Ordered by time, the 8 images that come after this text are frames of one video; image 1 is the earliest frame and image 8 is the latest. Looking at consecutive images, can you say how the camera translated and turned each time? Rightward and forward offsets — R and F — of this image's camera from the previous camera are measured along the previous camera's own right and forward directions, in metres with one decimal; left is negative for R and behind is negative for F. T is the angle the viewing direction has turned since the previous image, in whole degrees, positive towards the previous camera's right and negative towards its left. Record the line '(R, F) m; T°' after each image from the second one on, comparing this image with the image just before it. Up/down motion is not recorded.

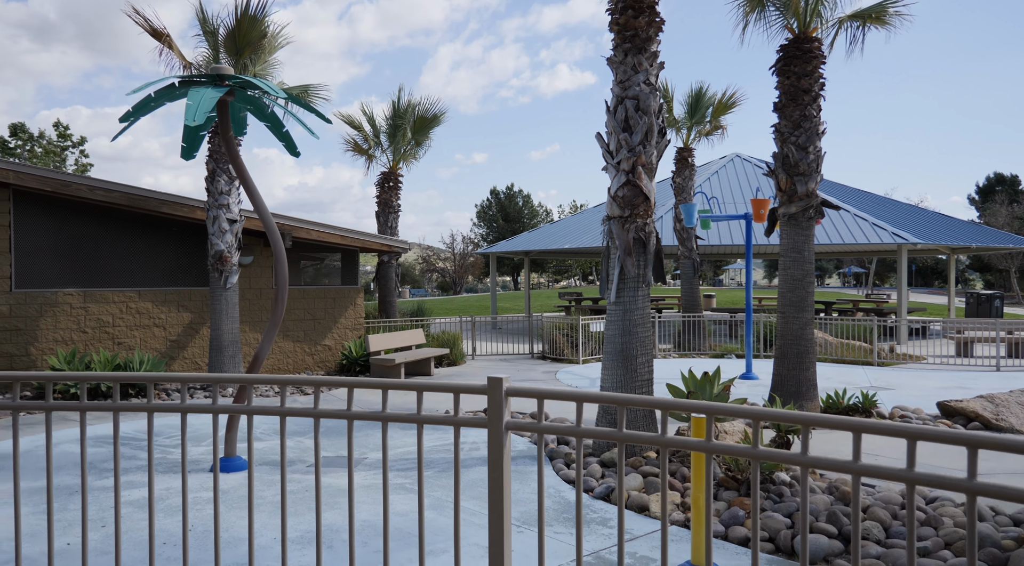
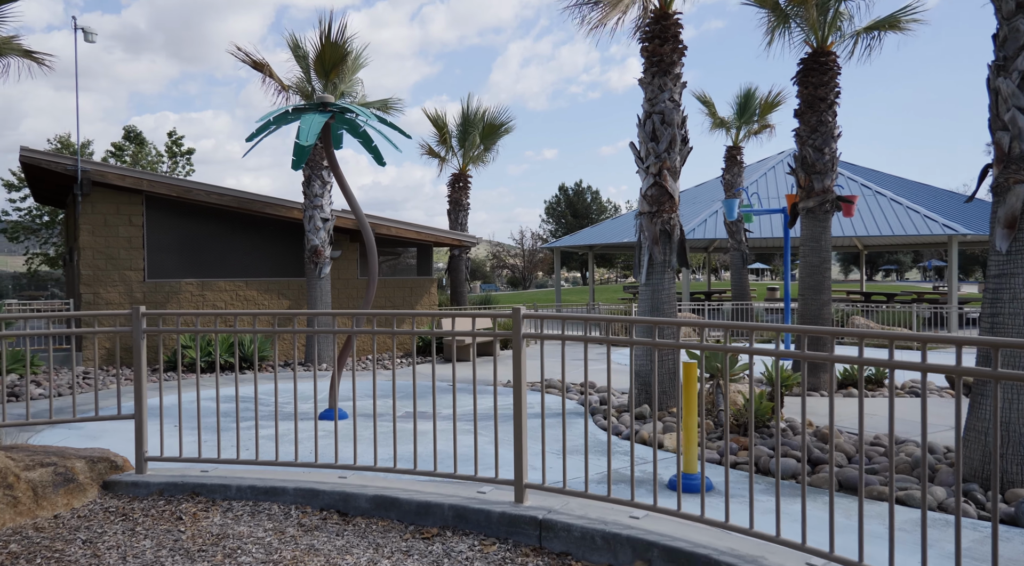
(+0.3, -1.4) m; -6°
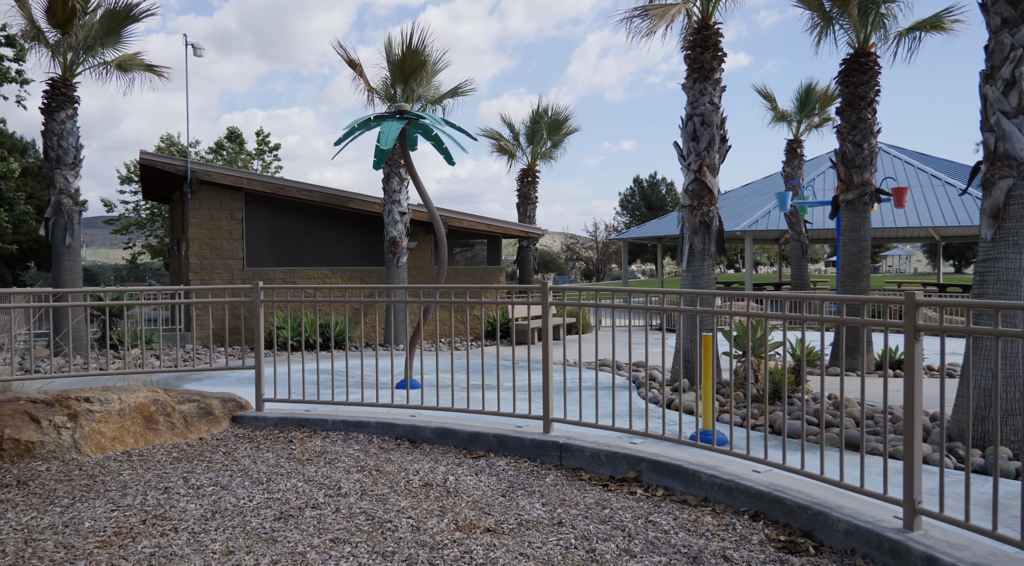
(+0.3, -1.0) m; -6°
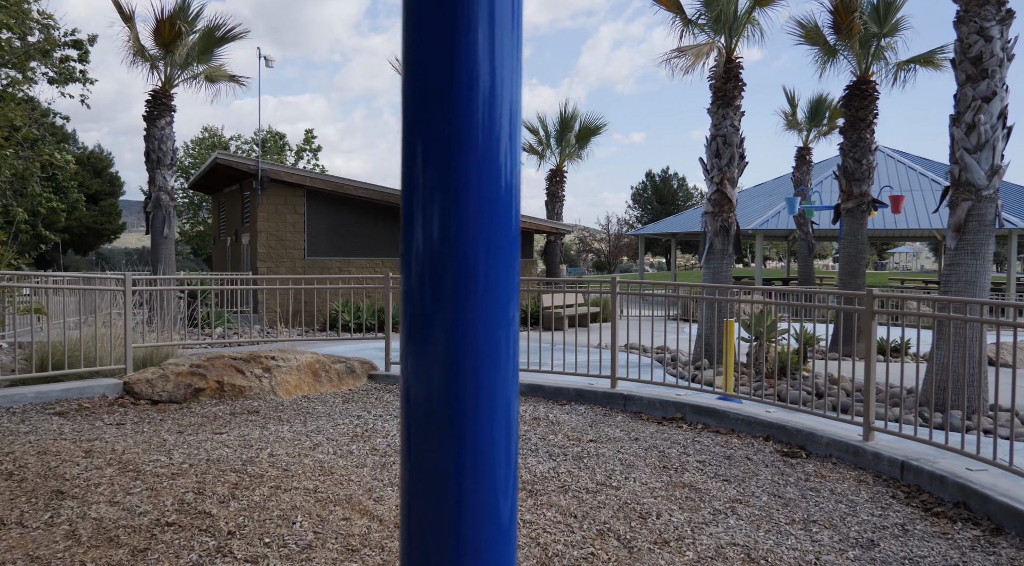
(-0.6, -1.6) m; -1°
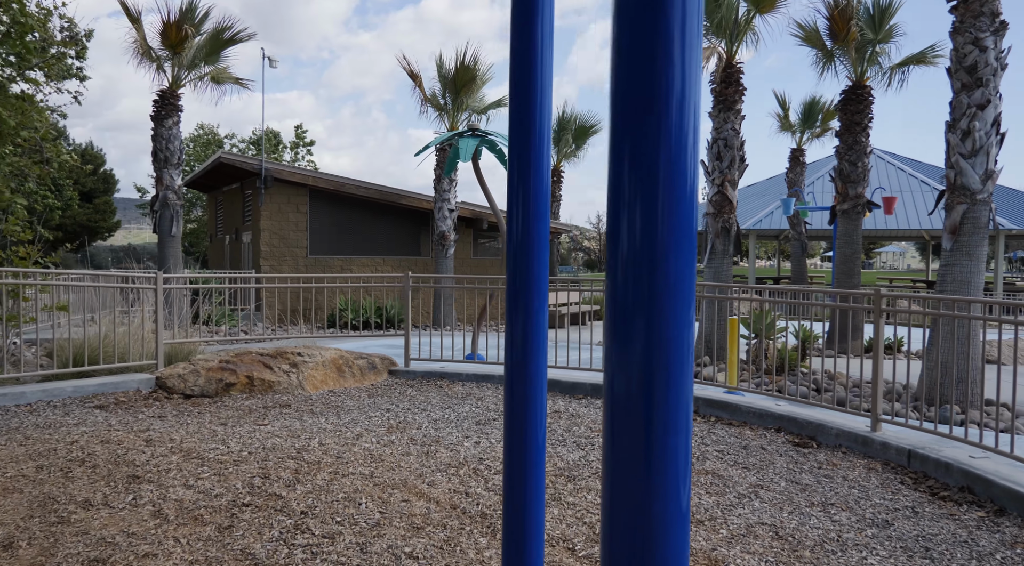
(-0.3, -0.2) m; +1°
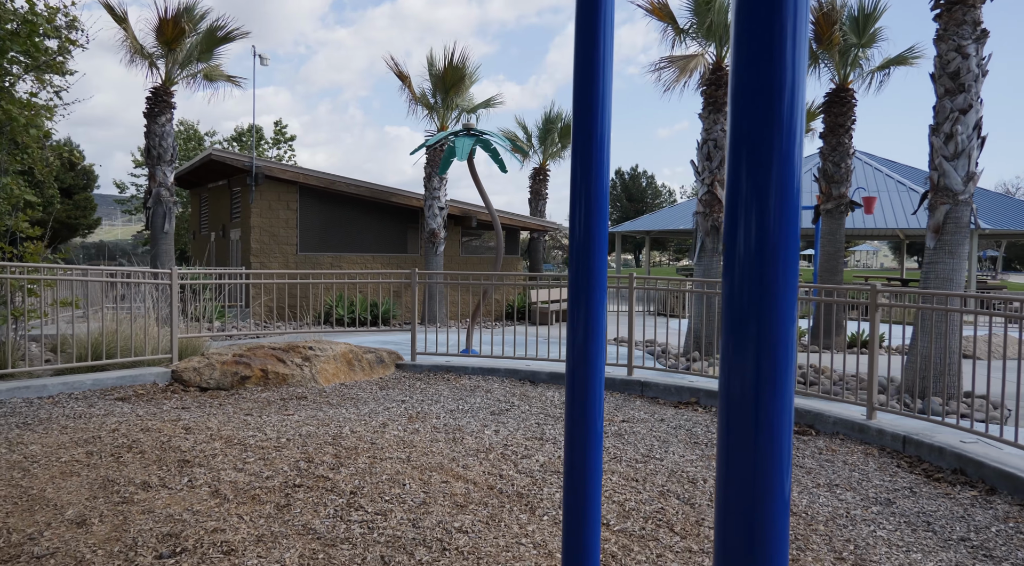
(-0.3, -0.2) m; +2°
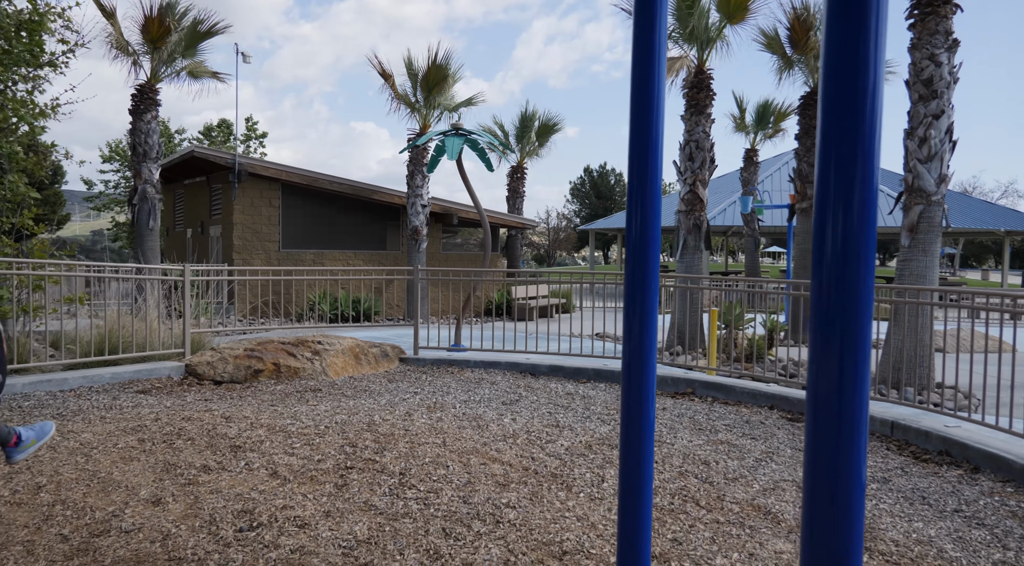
(-0.3, -0.3) m; +3°
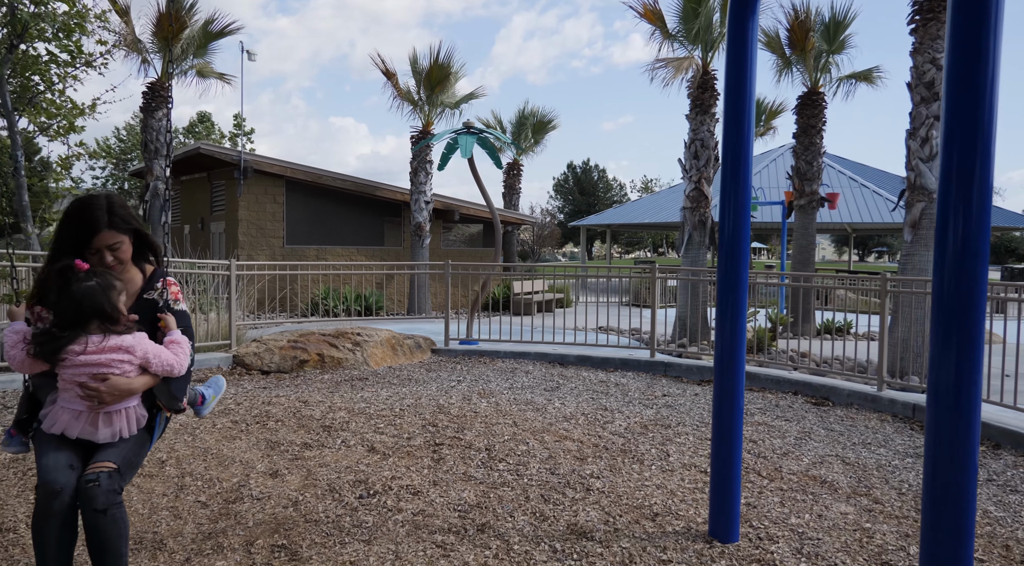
(-0.5, -0.3) m; +1°
